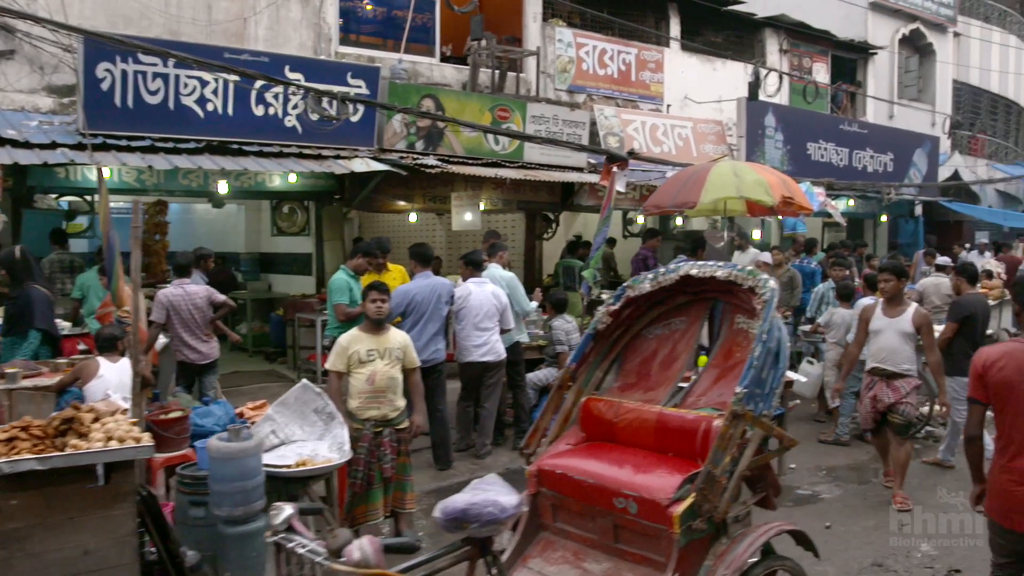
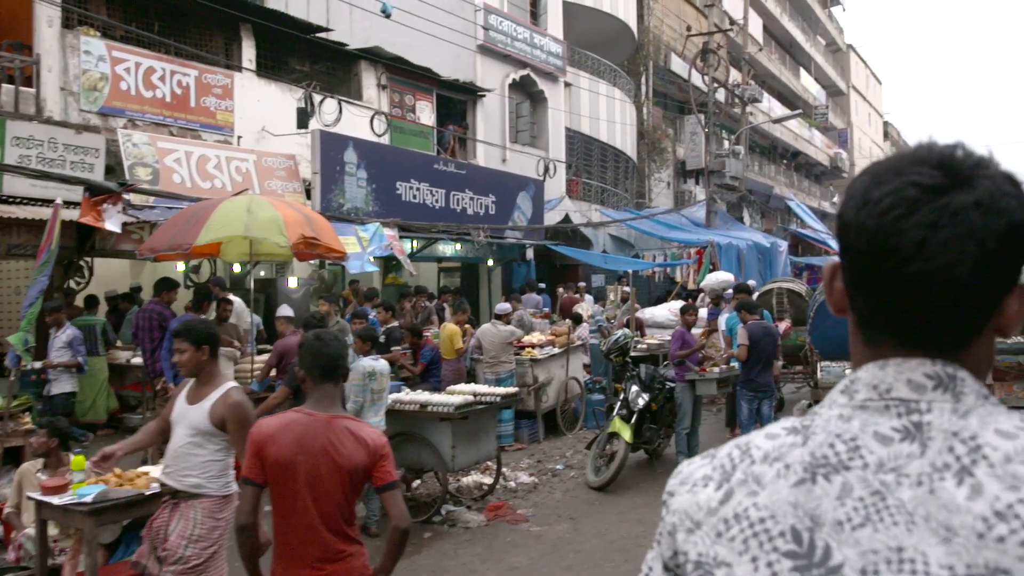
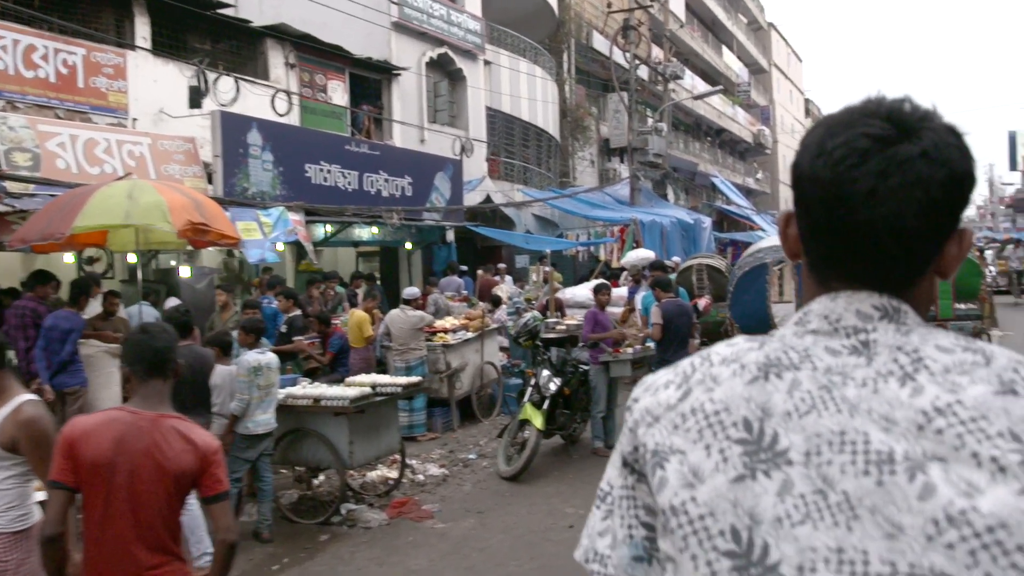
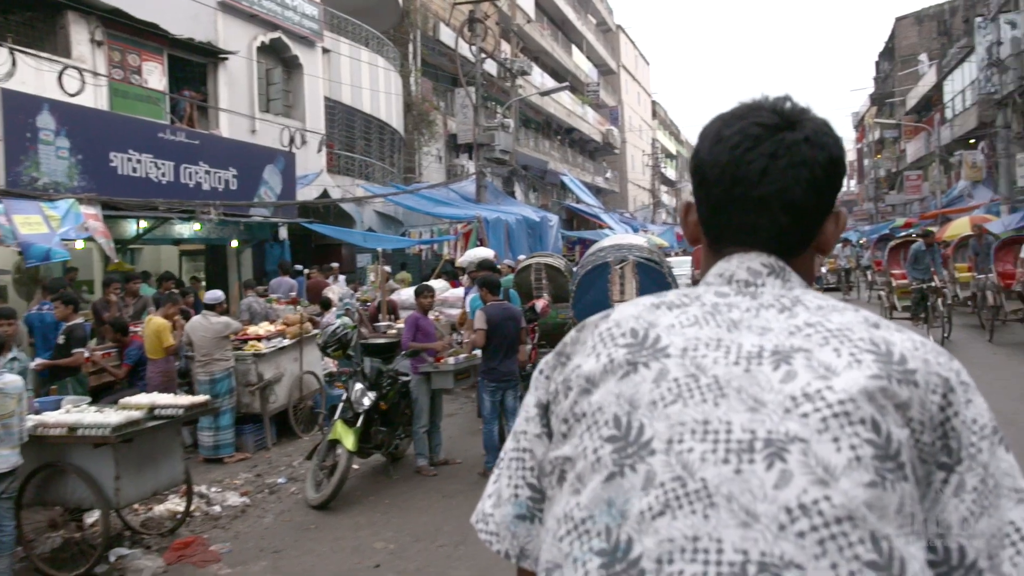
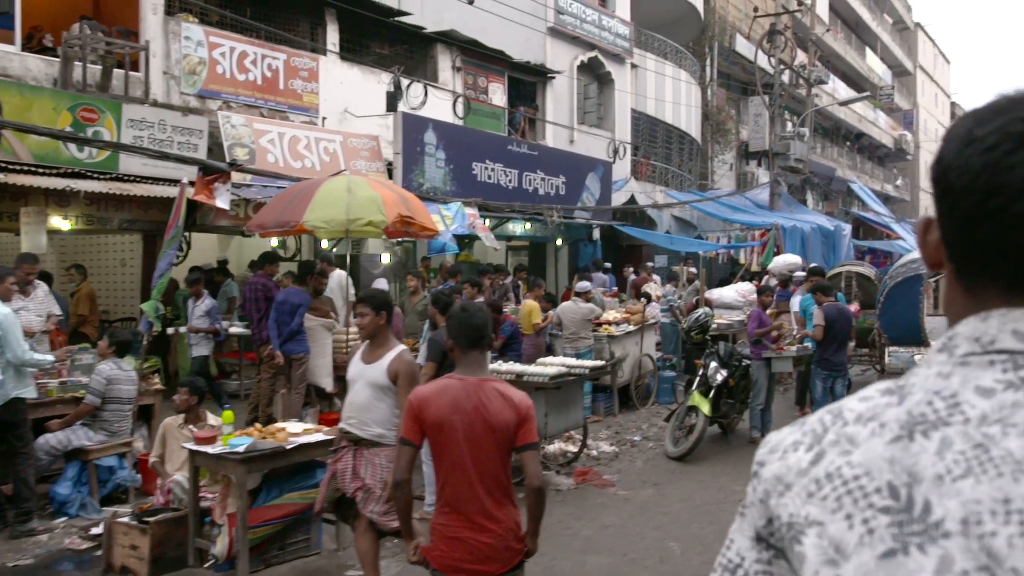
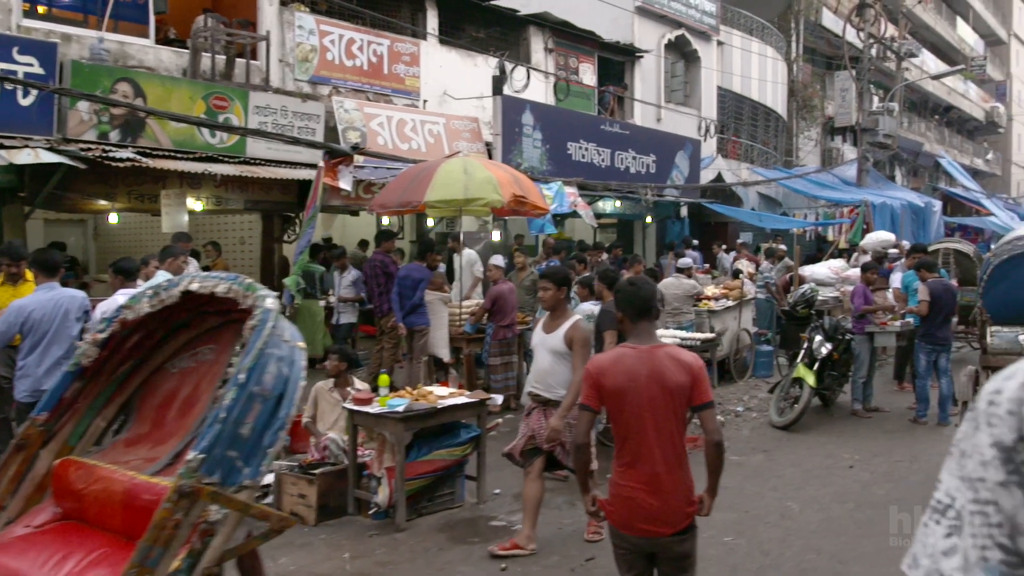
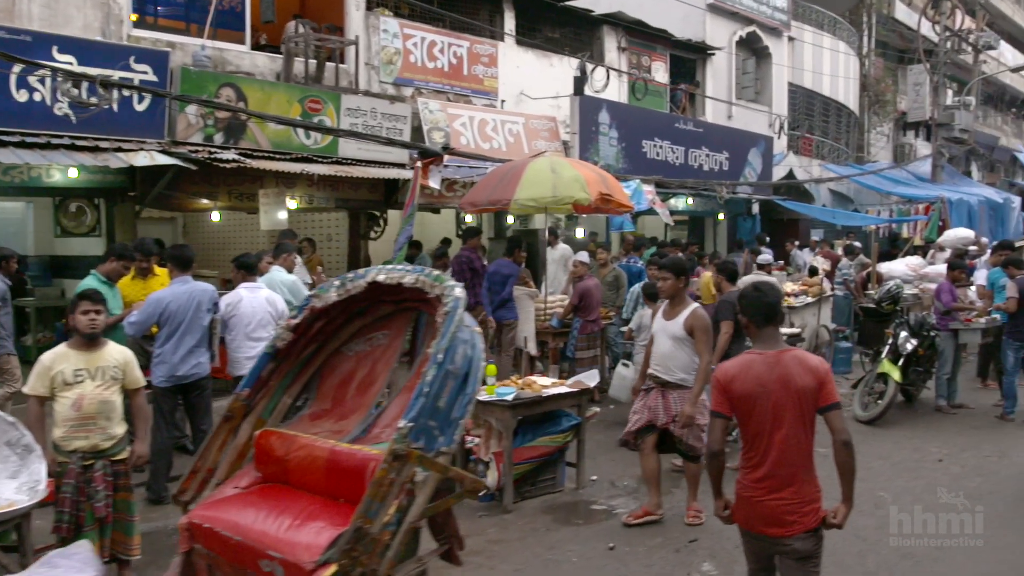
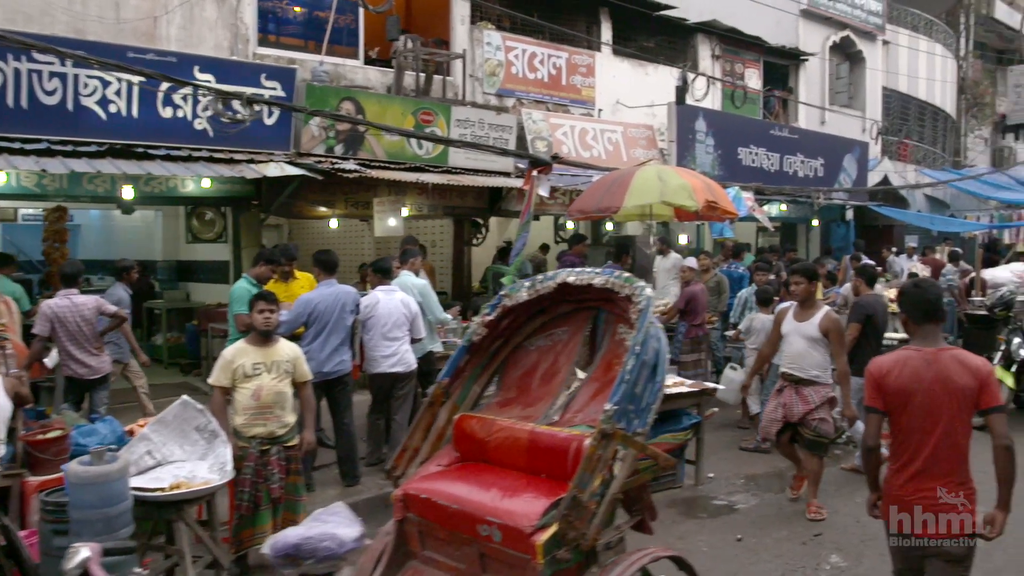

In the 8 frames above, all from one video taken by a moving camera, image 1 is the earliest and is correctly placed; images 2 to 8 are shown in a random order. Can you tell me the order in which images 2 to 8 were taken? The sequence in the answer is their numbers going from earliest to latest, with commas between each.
8, 7, 6, 5, 2, 3, 4
